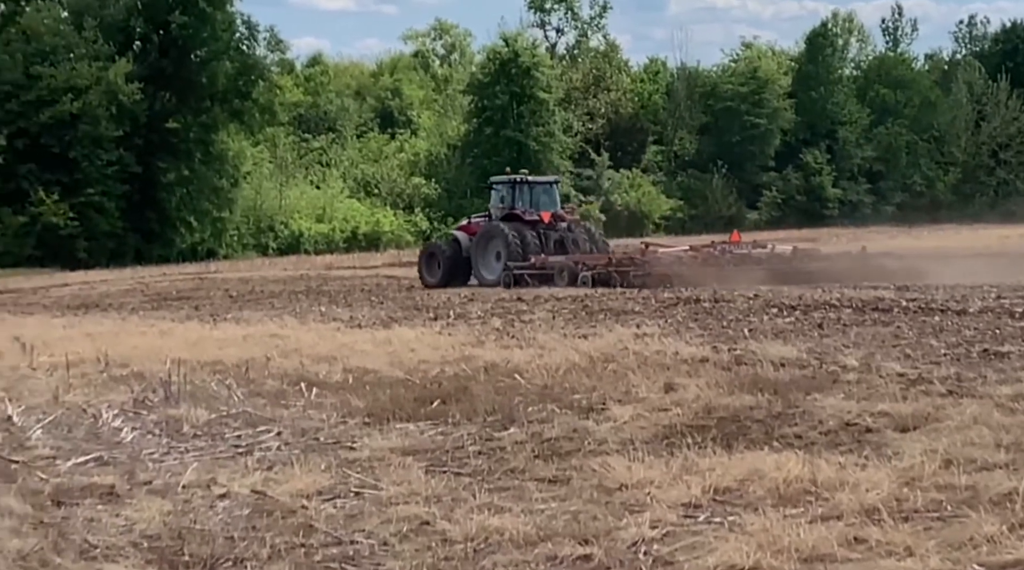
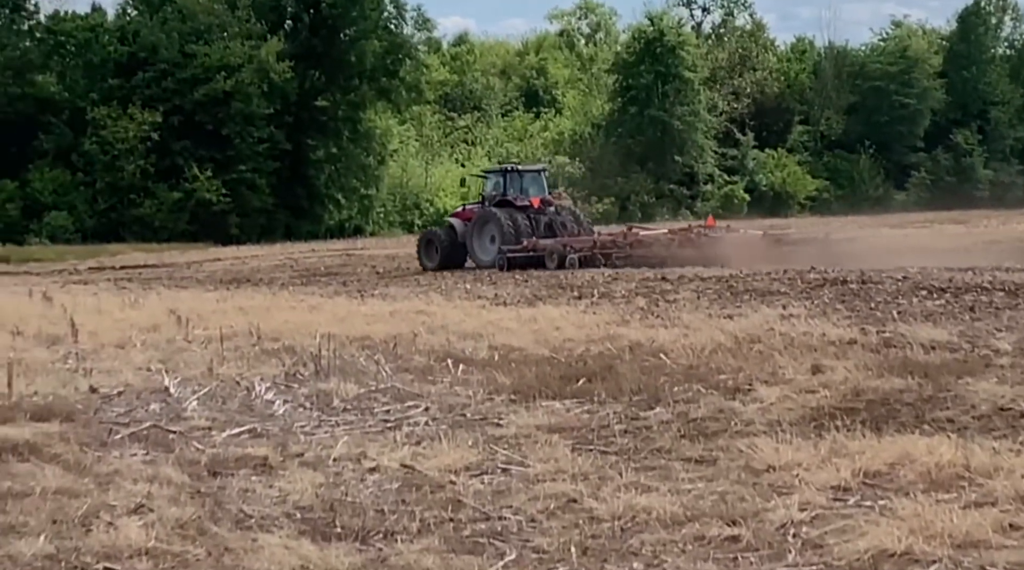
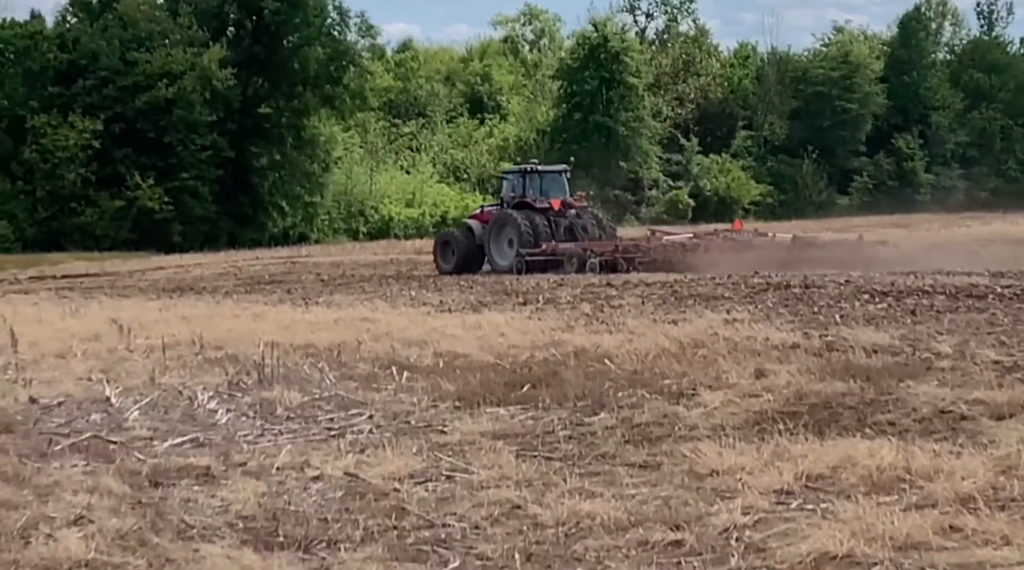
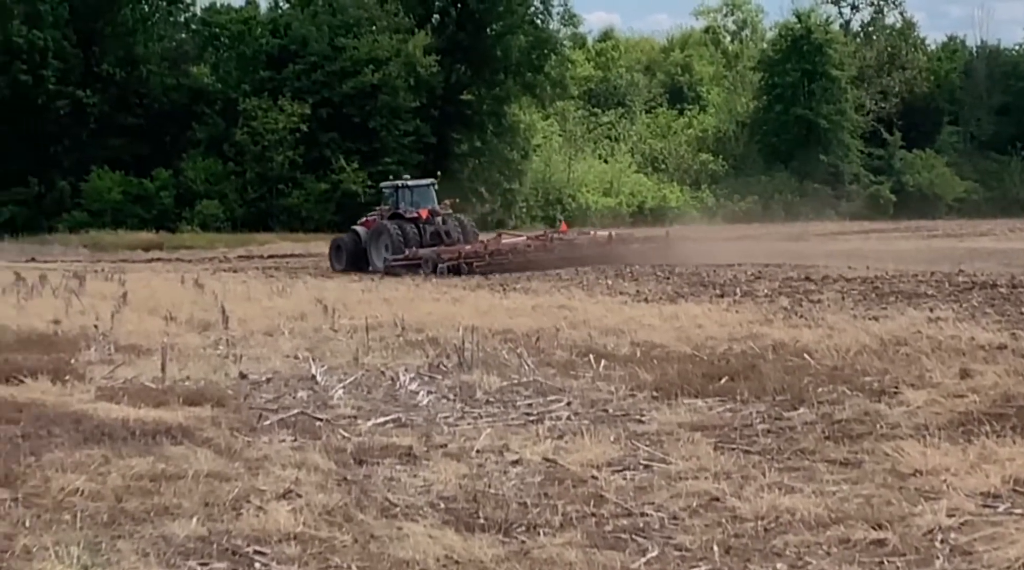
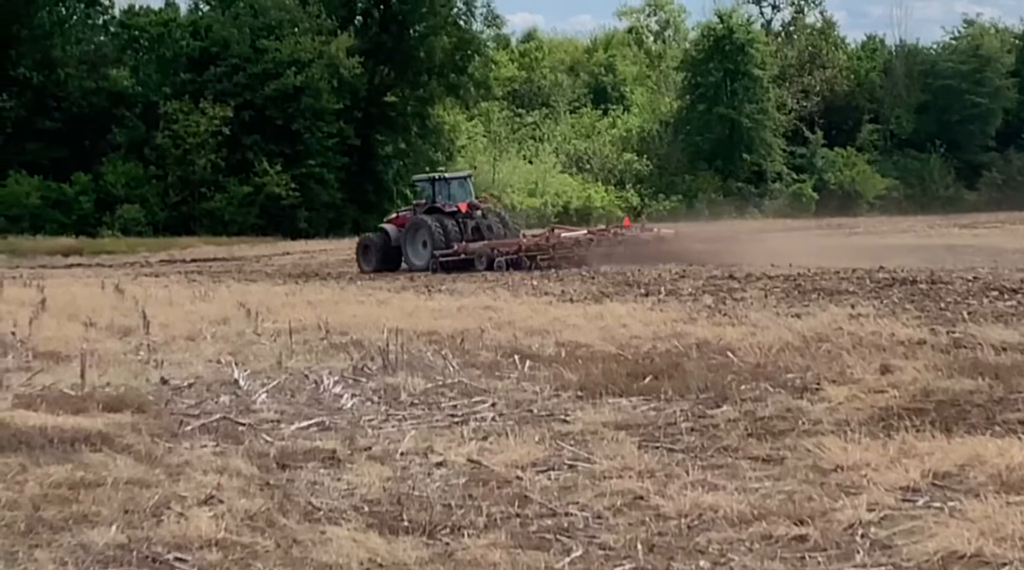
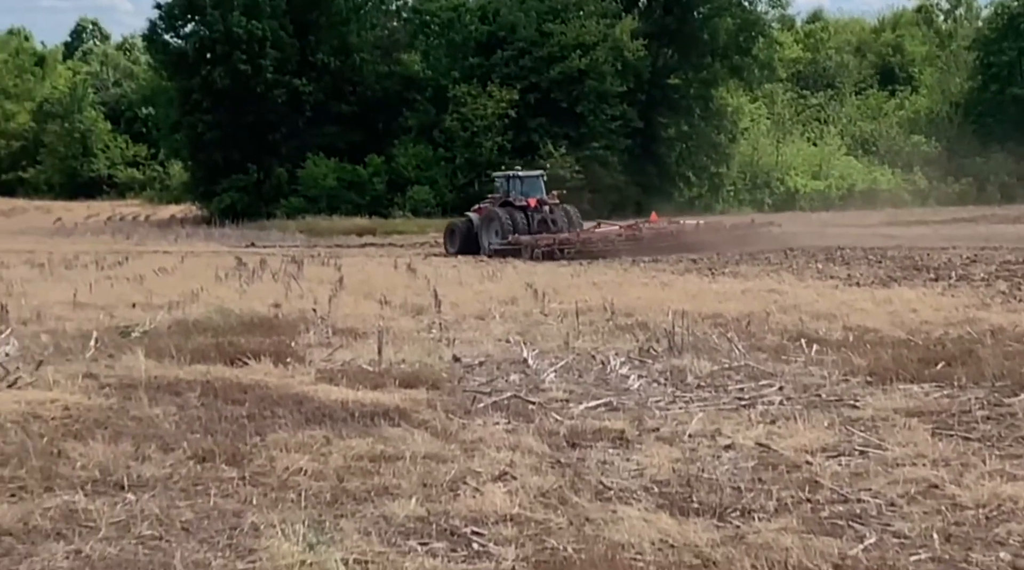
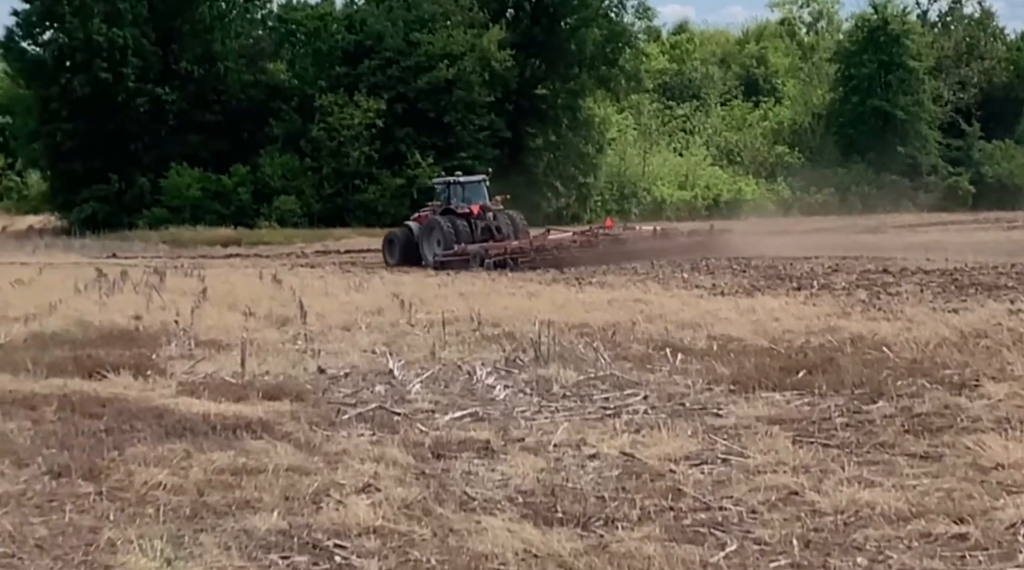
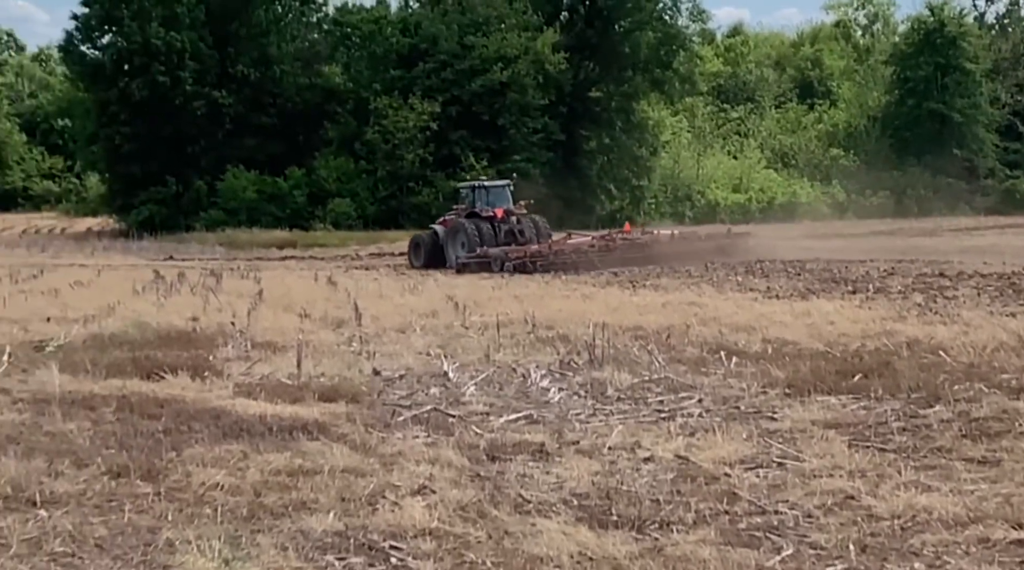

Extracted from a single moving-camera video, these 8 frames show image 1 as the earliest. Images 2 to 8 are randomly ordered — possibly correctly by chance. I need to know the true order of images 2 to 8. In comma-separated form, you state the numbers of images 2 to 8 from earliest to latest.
3, 2, 5, 4, 7, 8, 6
